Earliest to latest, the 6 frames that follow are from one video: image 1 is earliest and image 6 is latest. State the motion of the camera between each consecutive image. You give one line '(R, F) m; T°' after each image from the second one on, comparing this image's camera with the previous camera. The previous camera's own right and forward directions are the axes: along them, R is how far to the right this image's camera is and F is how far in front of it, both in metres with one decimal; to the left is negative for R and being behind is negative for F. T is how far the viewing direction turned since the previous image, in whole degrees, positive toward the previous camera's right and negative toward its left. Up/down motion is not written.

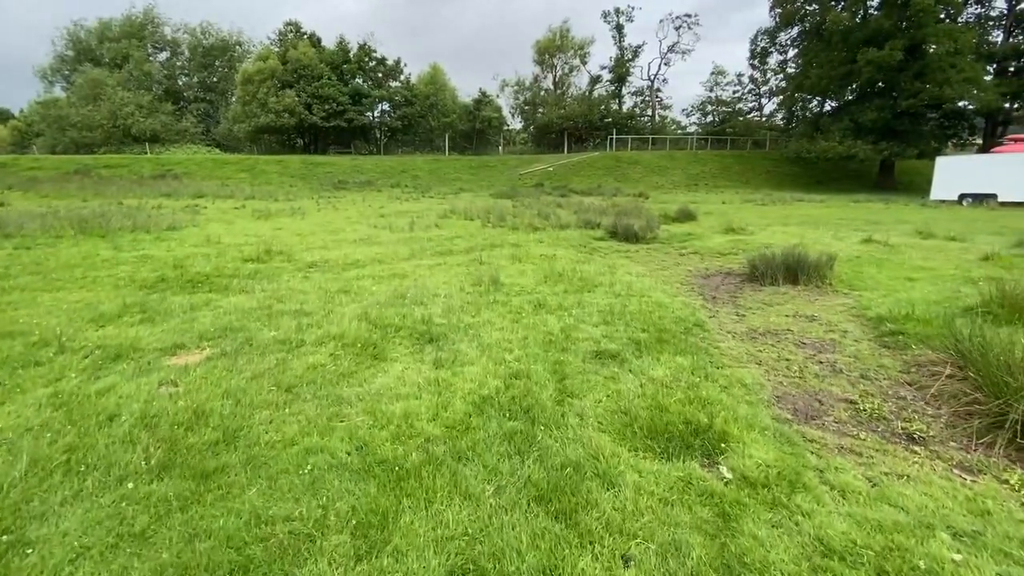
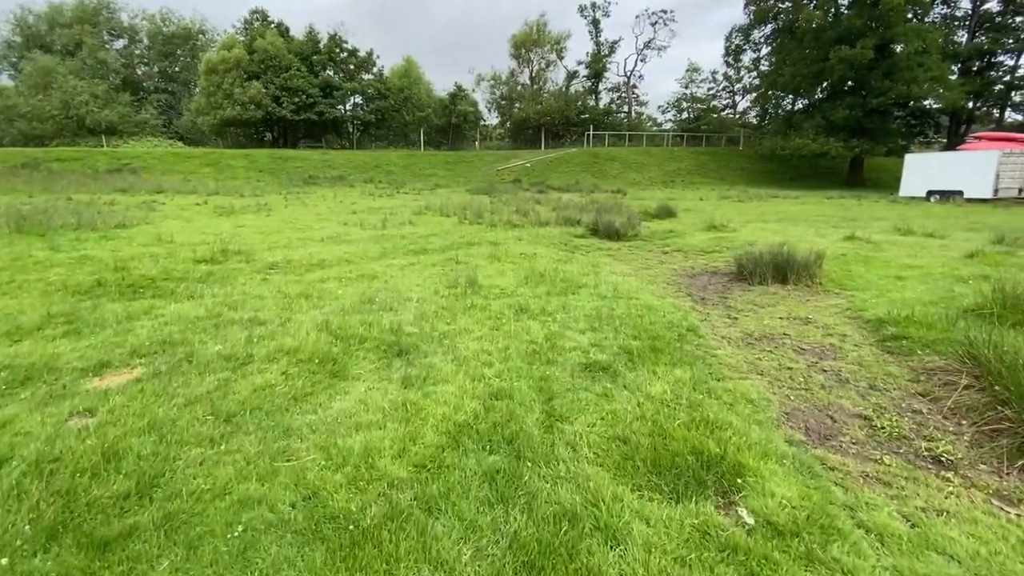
(0.0, +0.5) m; +3°
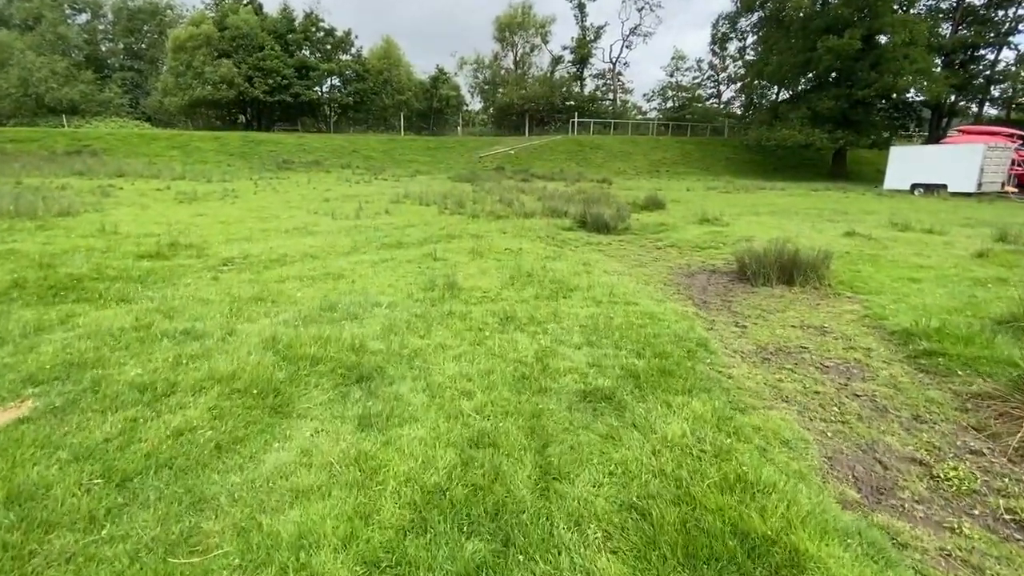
(0.0, +0.7) m; +2°
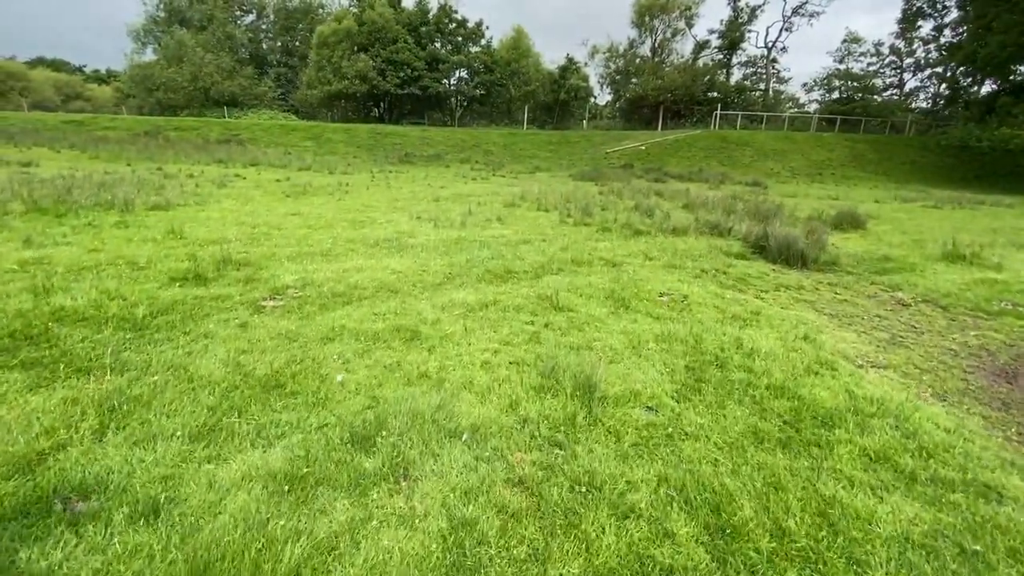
(-0.6, +2.7) m; -13°
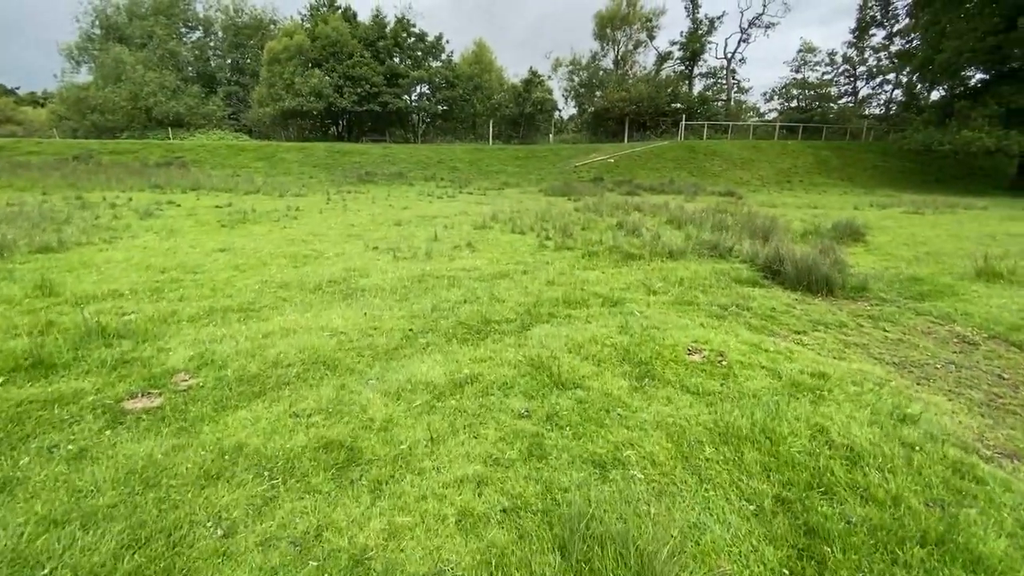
(-0.1, +1.5) m; +3°
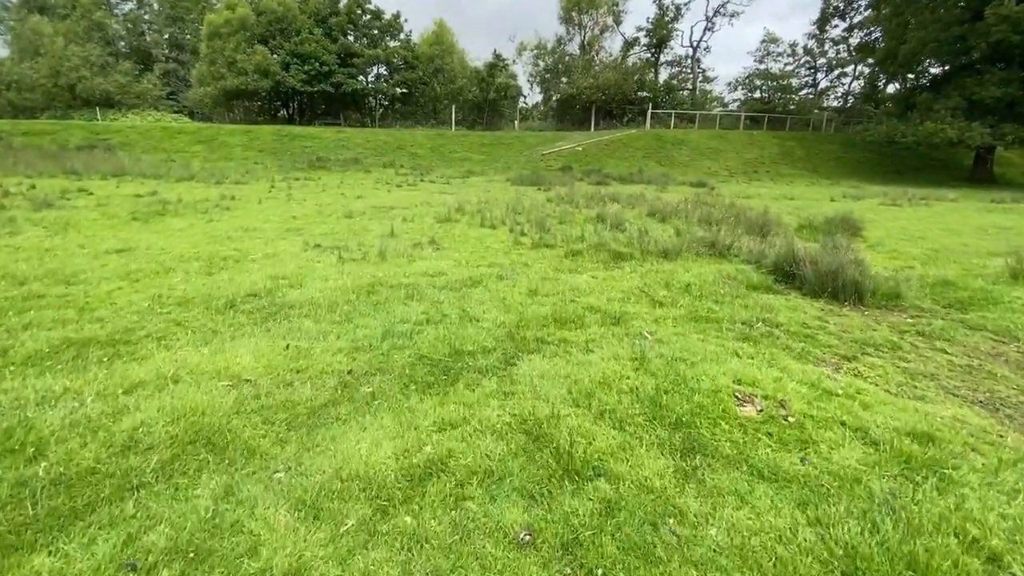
(-0.1, +1.4) m; +4°
